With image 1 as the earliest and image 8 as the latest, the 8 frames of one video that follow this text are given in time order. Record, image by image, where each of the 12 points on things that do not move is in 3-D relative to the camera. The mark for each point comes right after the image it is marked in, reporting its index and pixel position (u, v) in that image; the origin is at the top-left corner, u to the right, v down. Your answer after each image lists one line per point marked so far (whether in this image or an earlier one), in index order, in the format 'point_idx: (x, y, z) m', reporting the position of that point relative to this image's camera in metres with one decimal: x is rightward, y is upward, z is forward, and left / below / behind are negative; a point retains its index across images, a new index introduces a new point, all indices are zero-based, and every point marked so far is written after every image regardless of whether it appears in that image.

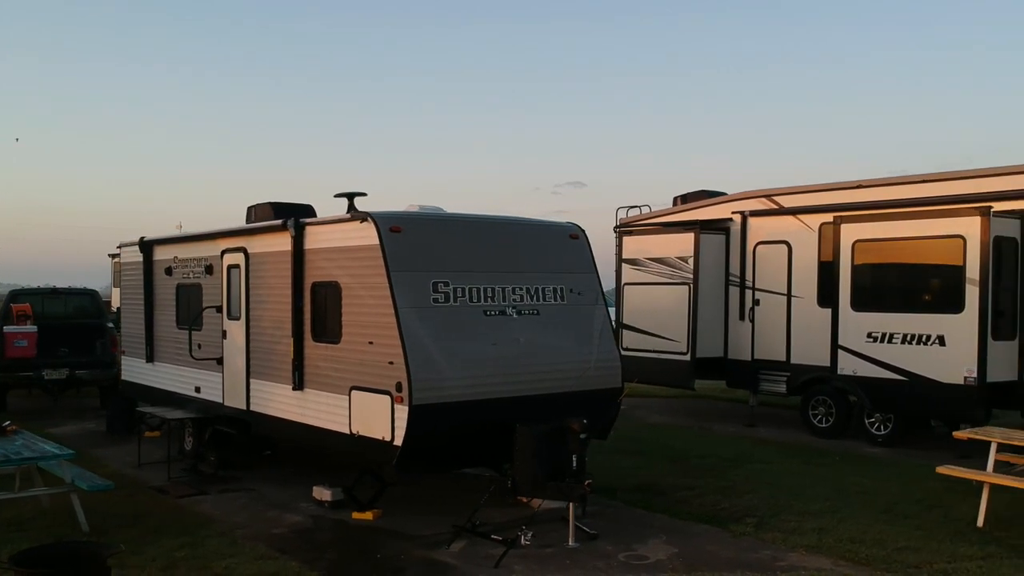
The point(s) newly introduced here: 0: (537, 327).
0: (+0.2, -0.3, +6.7) m
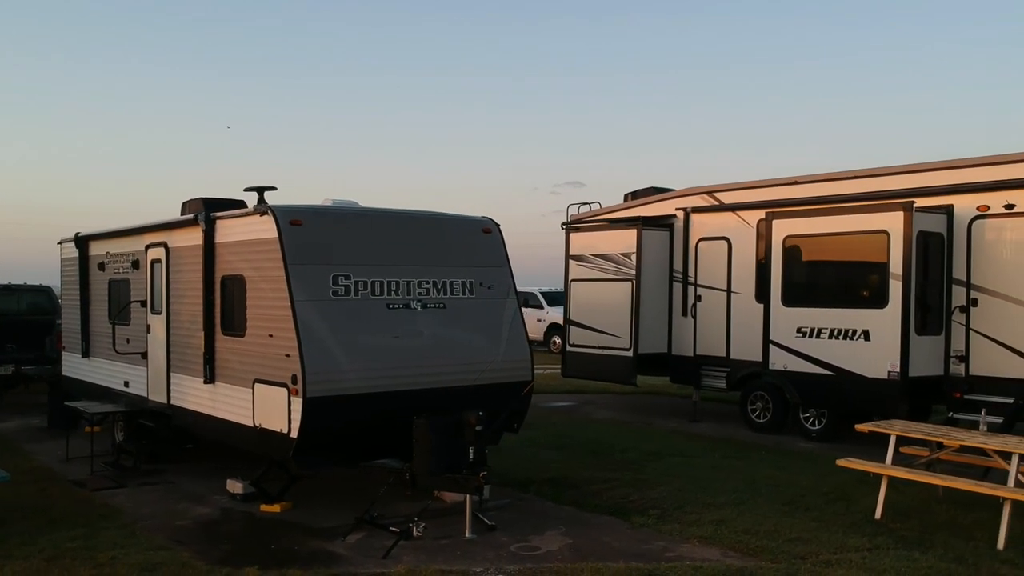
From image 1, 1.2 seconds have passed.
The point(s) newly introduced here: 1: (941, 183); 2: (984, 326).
0: (-0.5, -0.2, +6.8) m
1: (+3.9, +0.9, +8.9) m
2: (+4.1, -0.3, +8.6) m
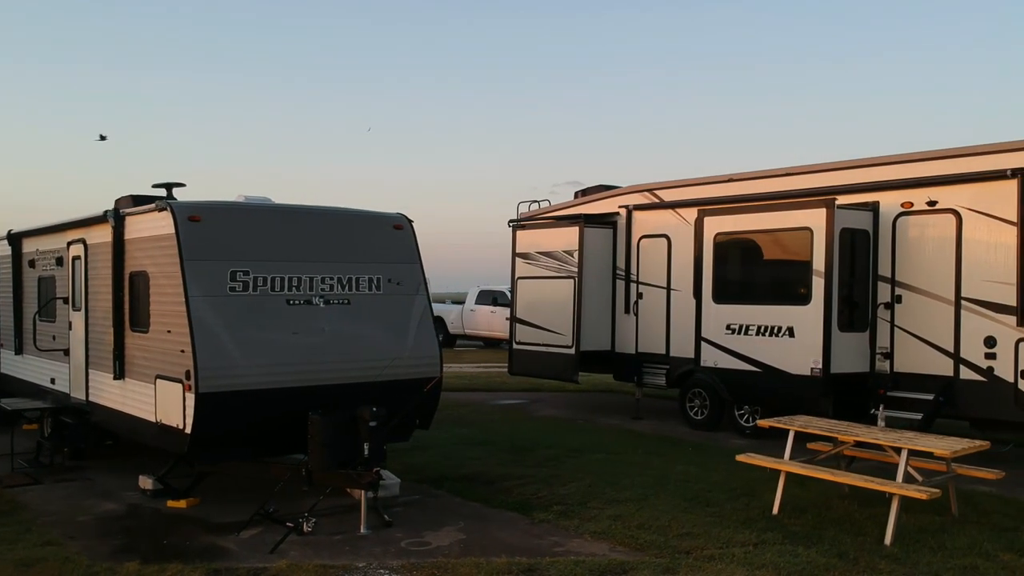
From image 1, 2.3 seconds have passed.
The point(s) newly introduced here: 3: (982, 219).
0: (-1.1, -0.2, +6.8) m
1: (+3.2, +1.0, +8.9) m
2: (+3.4, -0.3, +8.6) m
3: (+3.8, +0.6, +8.0) m
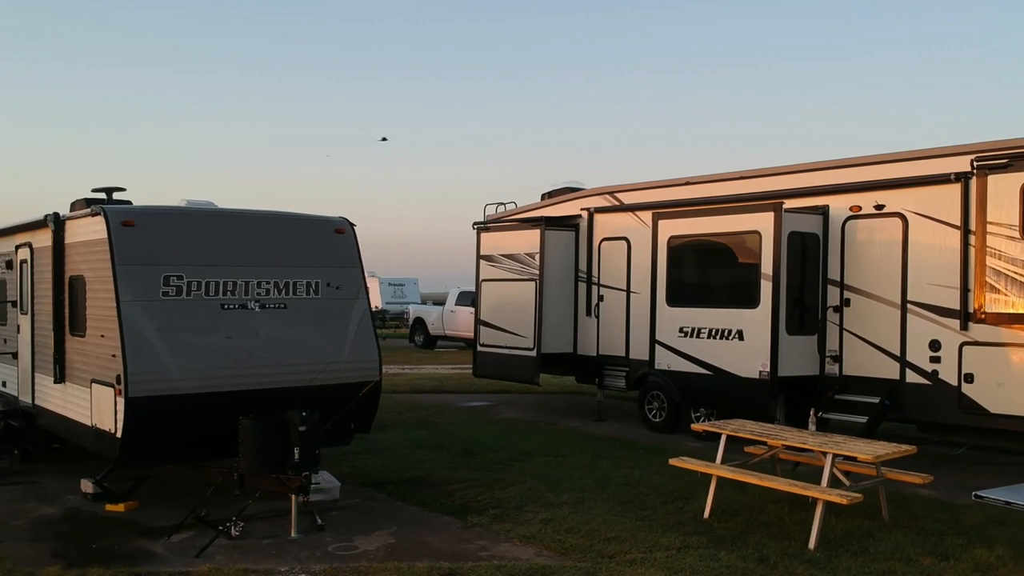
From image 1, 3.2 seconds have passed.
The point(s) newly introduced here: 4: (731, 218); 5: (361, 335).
0: (-1.6, -0.2, +6.8) m
1: (+2.8, +0.9, +9.0) m
2: (+3.0, -0.3, +8.6) m
3: (+3.4, +0.5, +8.0) m
4: (+2.0, +0.6, +9.1) m
5: (-1.1, -0.3, +7.1) m
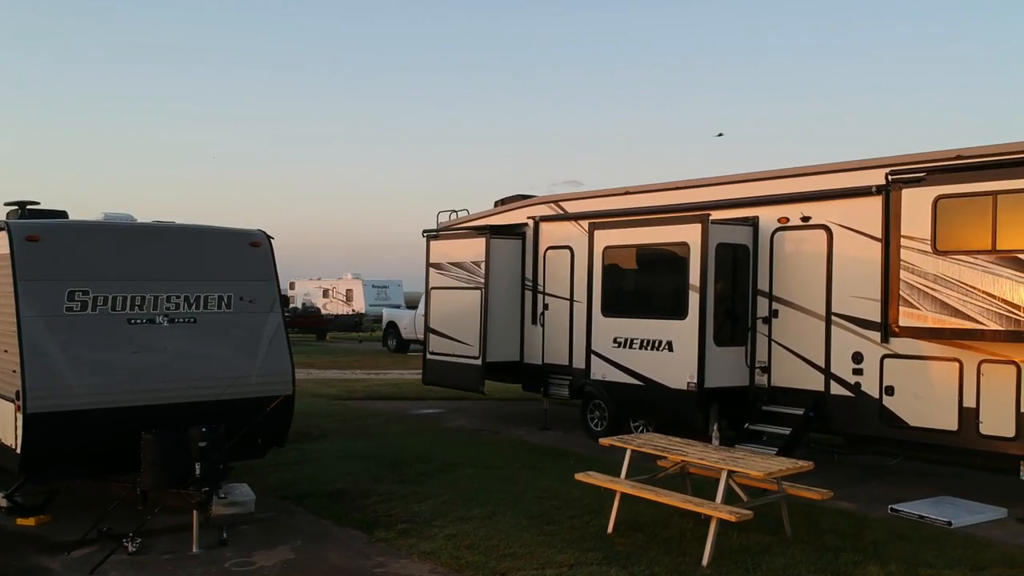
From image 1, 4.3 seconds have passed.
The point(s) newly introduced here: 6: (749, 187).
0: (-2.2, -0.3, +6.8) m
1: (+2.2, +0.8, +9.0) m
2: (+2.4, -0.4, +8.6) m
3: (+2.8, +0.4, +8.0) m
4: (+1.4, +0.5, +9.1) m
5: (-1.7, -0.4, +7.1) m
6: (+2.2, +0.9, +9.0) m
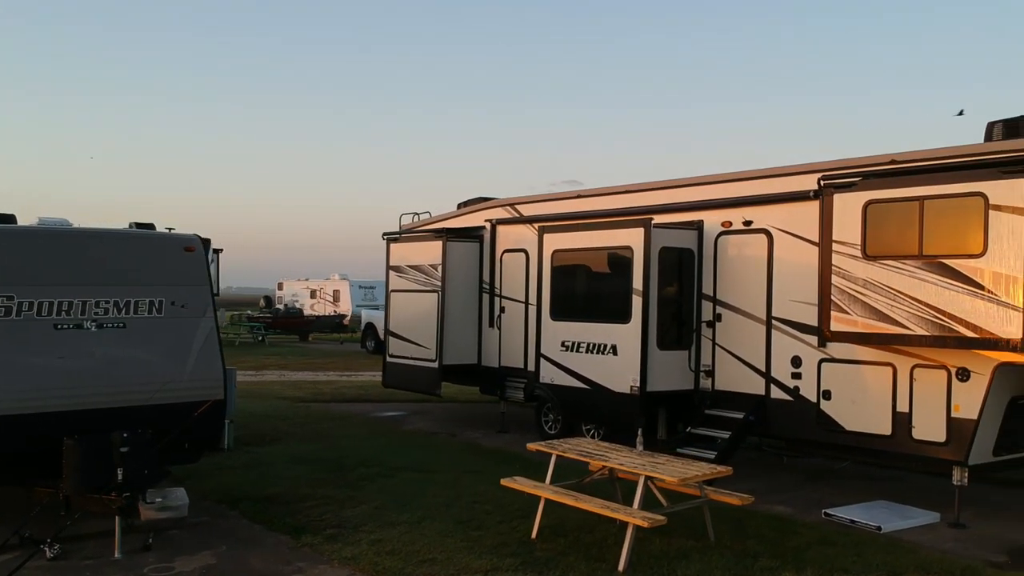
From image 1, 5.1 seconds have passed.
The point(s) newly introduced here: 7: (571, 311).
0: (-2.7, -0.4, +6.8) m
1: (+1.7, +0.8, +9.0) m
2: (+1.9, -0.5, +8.6) m
3: (+2.3, +0.4, +8.0) m
4: (+0.9, +0.5, +9.1) m
5: (-2.2, -0.5, +7.1) m
6: (+1.7, +0.9, +9.0) m
7: (+0.6, -0.2, +9.6) m
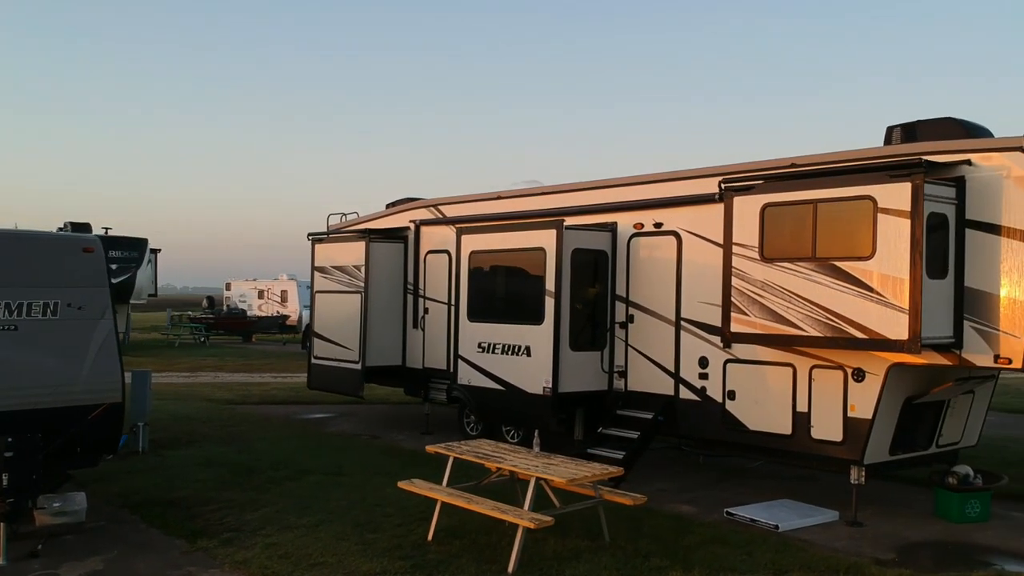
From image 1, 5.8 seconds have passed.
0: (-3.4, -0.4, +6.7) m
1: (+0.9, +0.8, +9.0) m
2: (+1.1, -0.5, +8.7) m
3: (+1.5, +0.4, +8.1) m
4: (+0.1, +0.5, +9.1) m
5: (-2.9, -0.5, +7.0) m
6: (+0.9, +0.9, +9.0) m
7: (-0.2, -0.2, +9.6) m
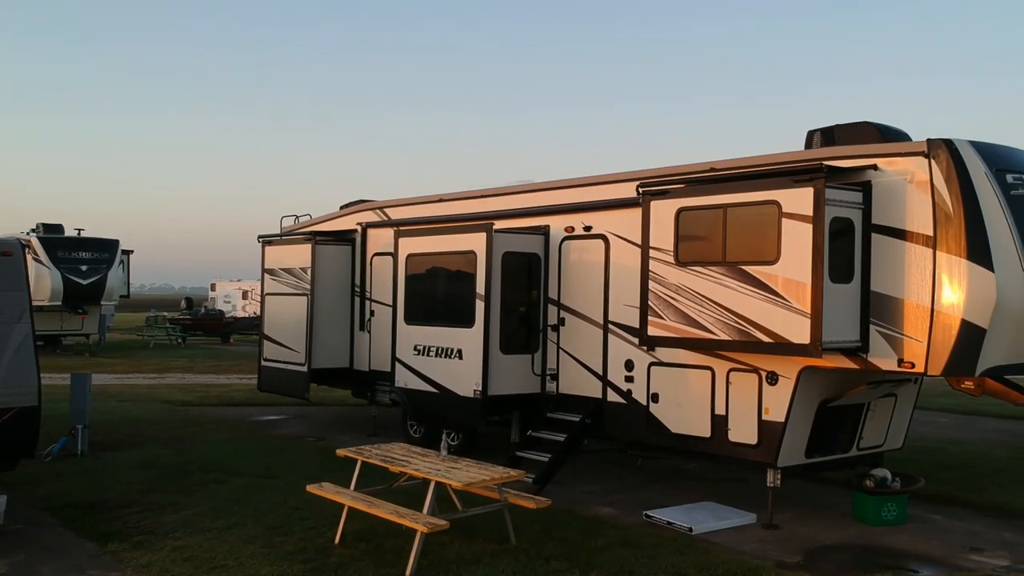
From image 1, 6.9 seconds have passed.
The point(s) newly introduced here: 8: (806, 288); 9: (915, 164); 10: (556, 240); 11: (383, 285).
0: (-4.0, -0.4, +6.7) m
1: (+0.3, +0.8, +9.1) m
2: (+0.5, -0.5, +8.7) m
3: (+0.9, +0.4, +8.2) m
4: (-0.5, +0.5, +9.1) m
5: (-3.5, -0.5, +7.1) m
6: (+0.3, +0.9, +9.1) m
7: (-0.8, -0.3, +9.6) m
8: (+1.9, 0.0, +6.2) m
9: (+2.6, +0.8, +6.4) m
10: (+0.4, +0.4, +8.9) m
11: (-1.4, 0.0, +10.9) m
